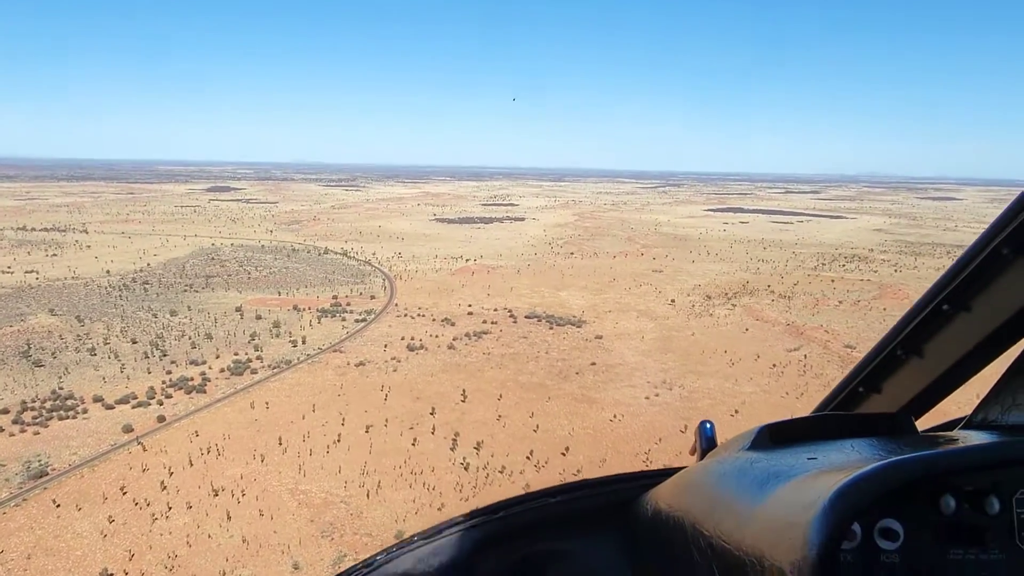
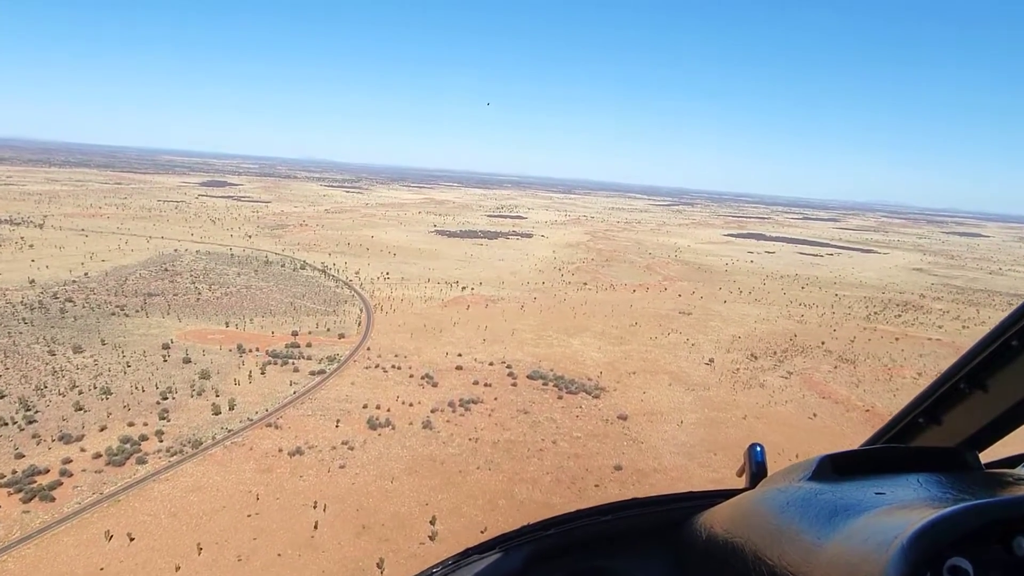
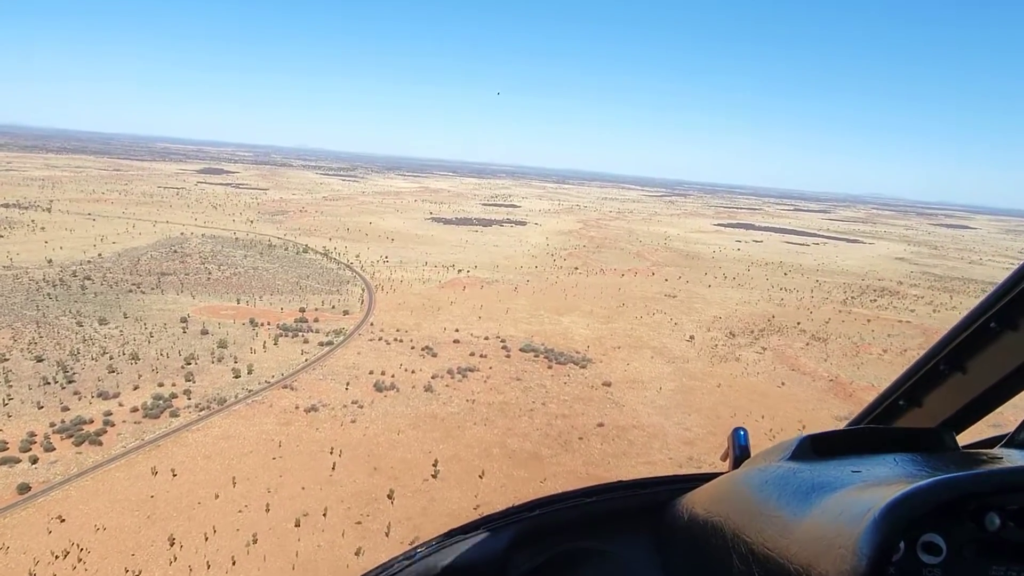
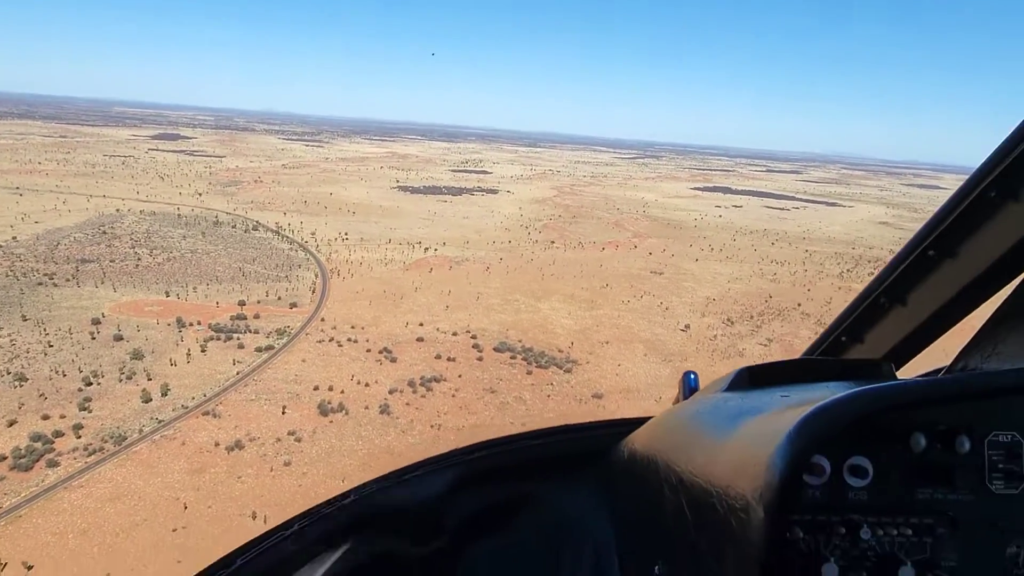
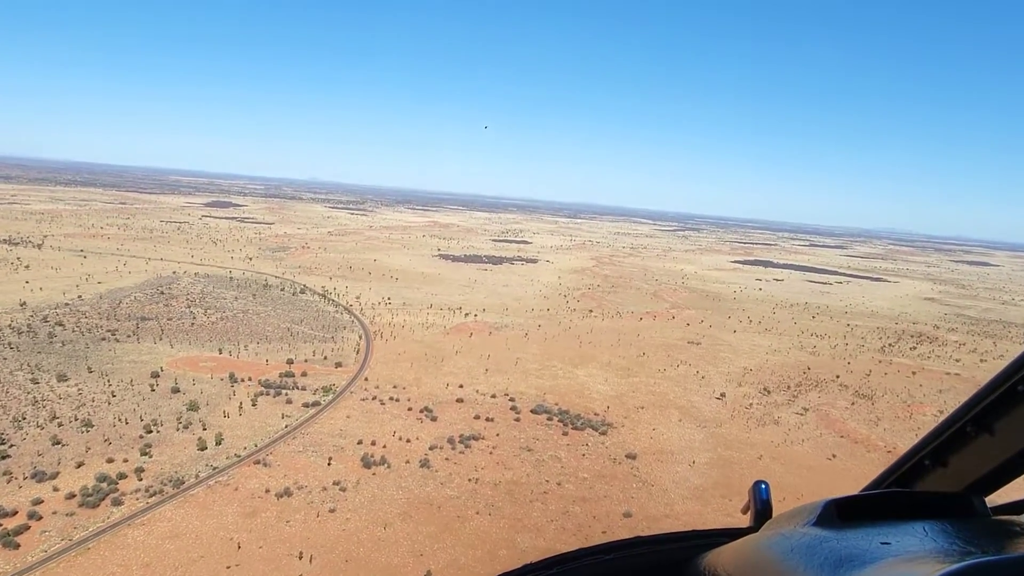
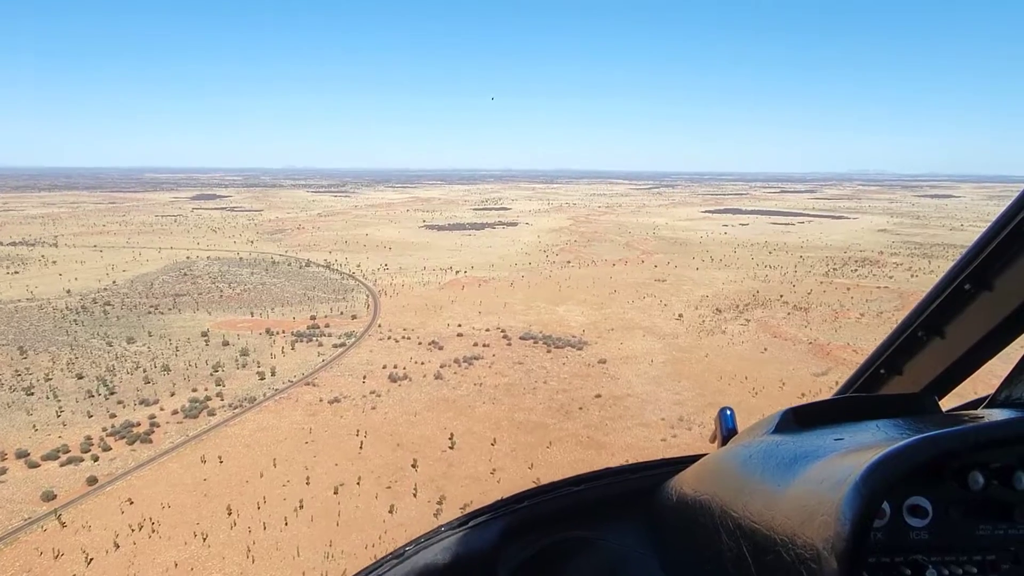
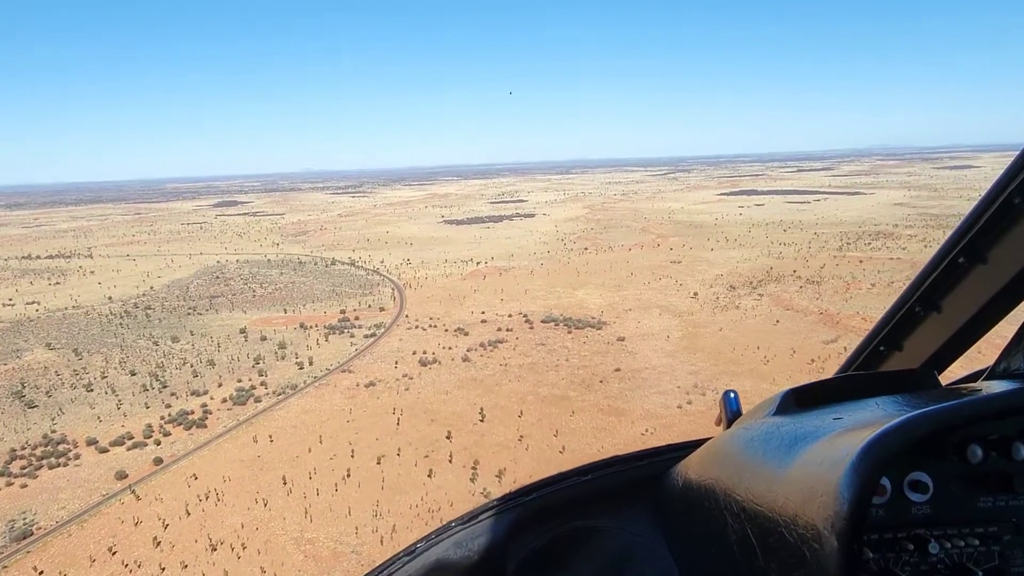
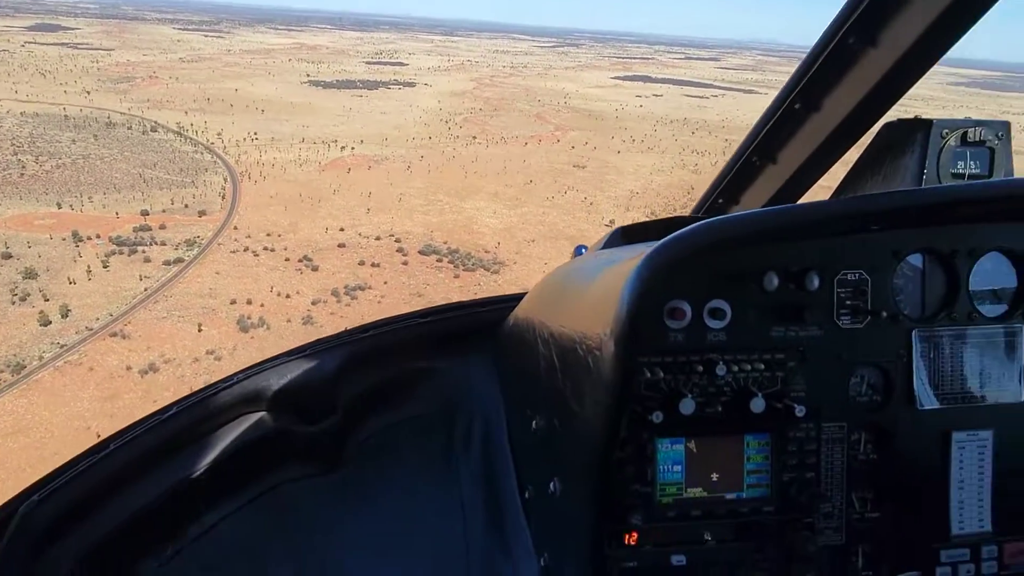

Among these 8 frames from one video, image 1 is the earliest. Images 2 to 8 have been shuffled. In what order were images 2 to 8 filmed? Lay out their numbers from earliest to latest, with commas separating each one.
7, 6, 3, 2, 5, 4, 8
